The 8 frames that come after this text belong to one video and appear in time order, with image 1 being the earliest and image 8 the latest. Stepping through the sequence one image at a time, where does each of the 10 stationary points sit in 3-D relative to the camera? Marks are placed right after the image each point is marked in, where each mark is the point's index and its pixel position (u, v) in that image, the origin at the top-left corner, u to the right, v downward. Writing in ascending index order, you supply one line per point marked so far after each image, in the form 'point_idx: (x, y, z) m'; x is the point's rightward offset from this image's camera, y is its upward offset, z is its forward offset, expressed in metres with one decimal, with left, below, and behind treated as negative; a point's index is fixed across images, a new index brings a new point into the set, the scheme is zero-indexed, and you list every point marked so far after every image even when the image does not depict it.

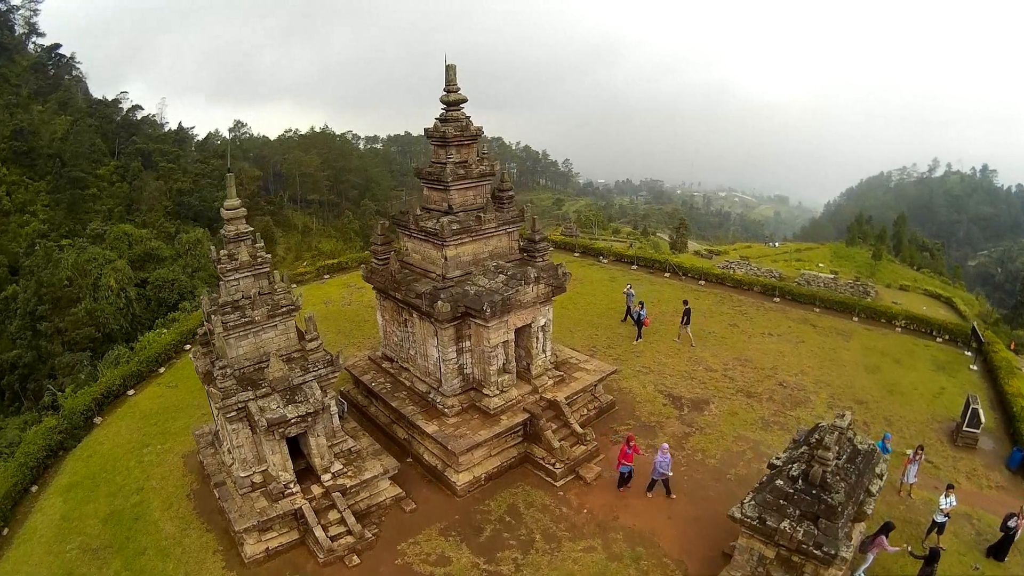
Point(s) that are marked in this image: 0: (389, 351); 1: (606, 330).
0: (-3.3, -1.7, +14.0) m
1: (+3.2, -1.4, +18.0) m
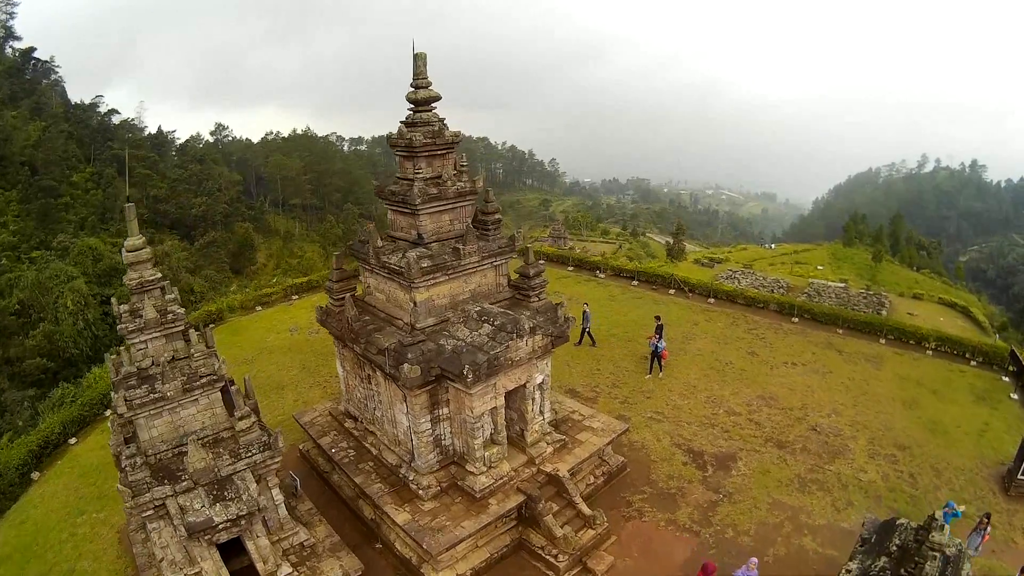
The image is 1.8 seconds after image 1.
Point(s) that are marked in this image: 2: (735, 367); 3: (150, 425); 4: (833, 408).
0: (-3.5, -2.6, +11.6) m
1: (+2.9, -2.3, +15.7) m
2: (+7.0, -2.5, +16.6) m
3: (-5.9, -2.2, +8.7) m
4: (+9.3, -3.5, +15.5) m
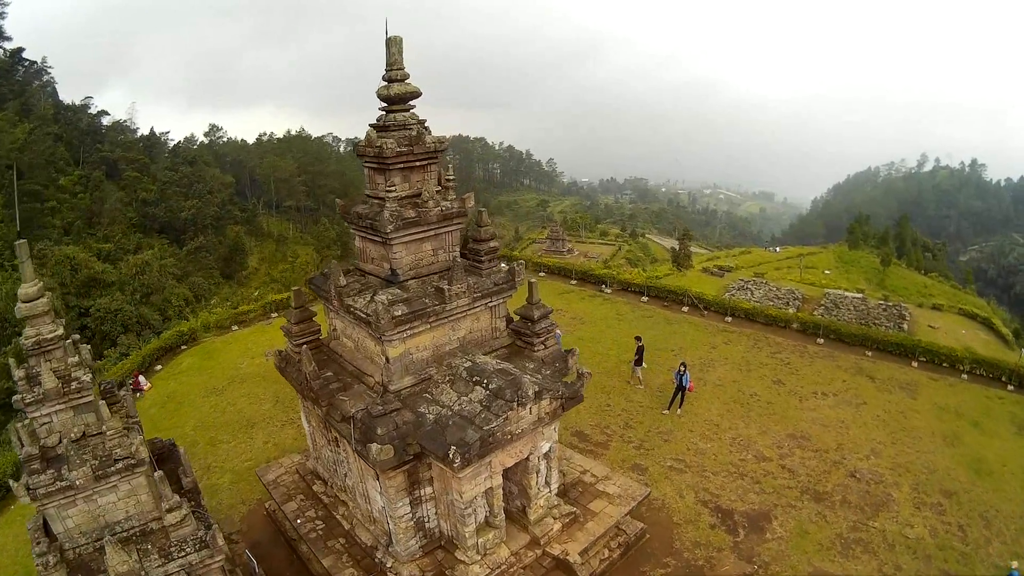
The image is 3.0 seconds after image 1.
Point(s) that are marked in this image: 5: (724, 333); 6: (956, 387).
0: (-3.5, -3.3, +9.8) m
1: (+2.9, -3.0, +14.0) m
2: (+6.9, -3.2, +14.9) m
3: (-5.9, -3.0, +6.9) m
4: (+9.3, -4.1, +13.8) m
5: (+7.3, -1.5, +18.2) m
6: (+14.4, -3.2, +17.3) m
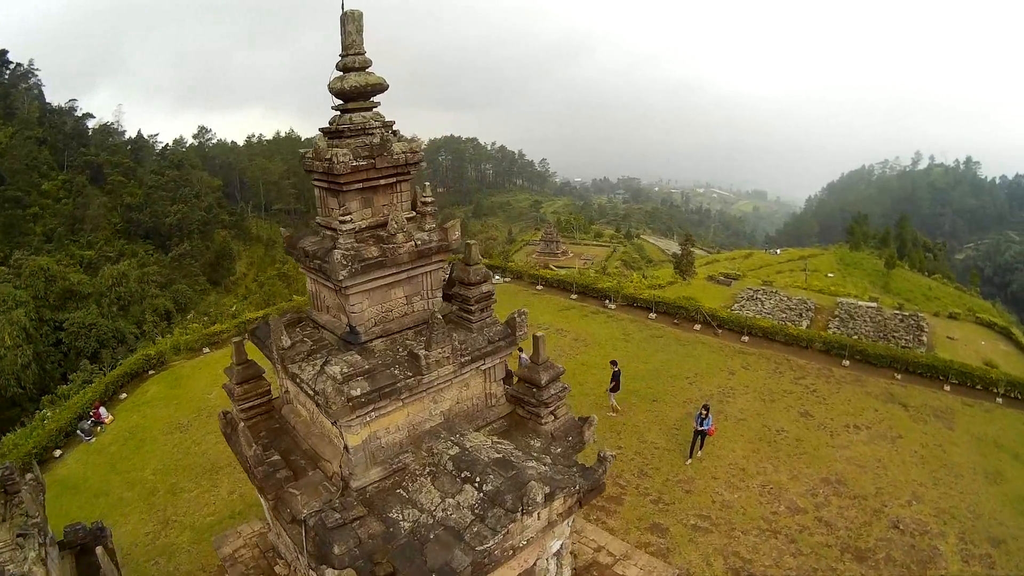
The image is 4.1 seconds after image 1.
0: (-3.5, -4.0, +8.2) m
1: (+2.9, -3.6, +12.4) m
2: (+6.9, -3.7, +13.3) m
3: (-5.8, -3.6, +5.2) m
4: (+9.2, -4.6, +12.2) m
5: (+7.2, -2.1, +16.6) m
6: (+14.3, -3.7, +15.8) m
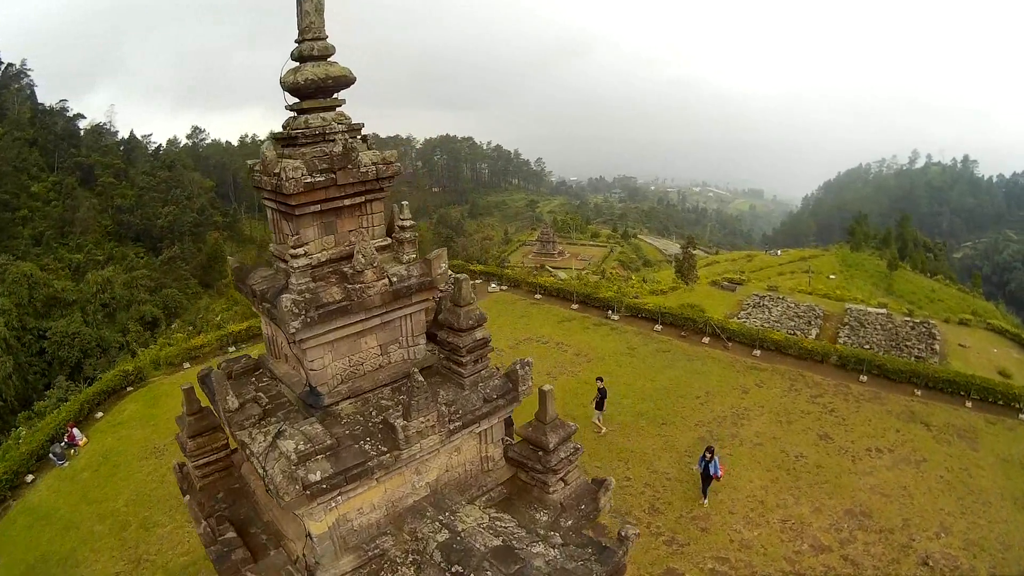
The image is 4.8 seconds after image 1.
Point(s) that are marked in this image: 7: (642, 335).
0: (-3.5, -4.4, +7.2) m
1: (+2.8, -4.0, +11.4) m
2: (+6.9, -4.1, +12.4) m
3: (-5.8, -4.1, +4.2) m
4: (+9.2, -5.0, +11.3) m
5: (+7.1, -2.5, +15.7) m
6: (+14.3, -4.0, +14.9) m
7: (+4.3, -1.6, +17.3) m
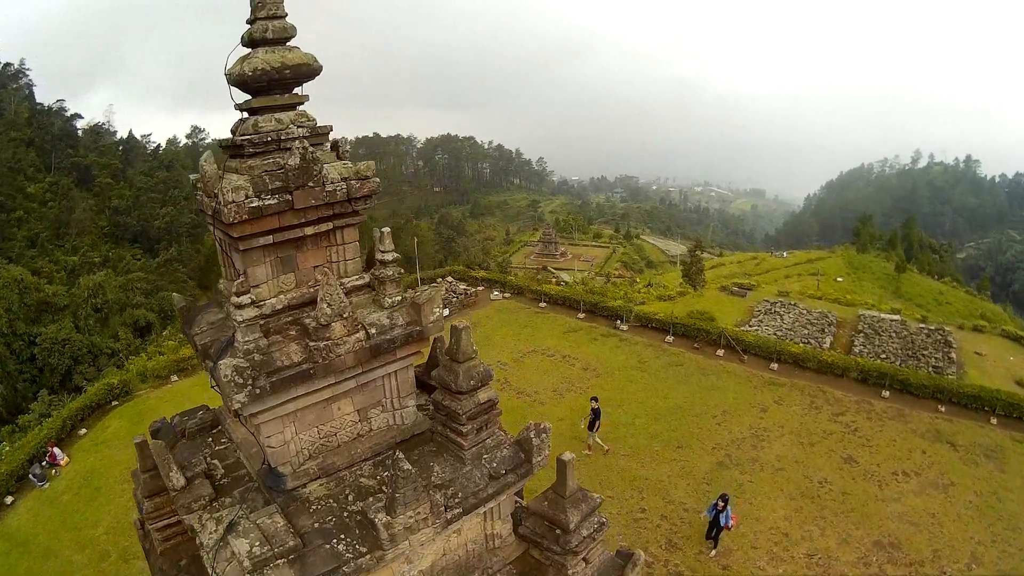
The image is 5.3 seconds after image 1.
0: (-3.4, -4.7, +6.4) m
1: (+2.9, -4.3, +10.6) m
2: (+7.0, -4.4, +11.6) m
3: (-5.7, -4.4, +3.4) m
4: (+9.3, -5.3, +10.5) m
5: (+7.2, -2.8, +14.9) m
6: (+14.4, -4.3, +14.1) m
7: (+4.4, -1.9, +16.5) m
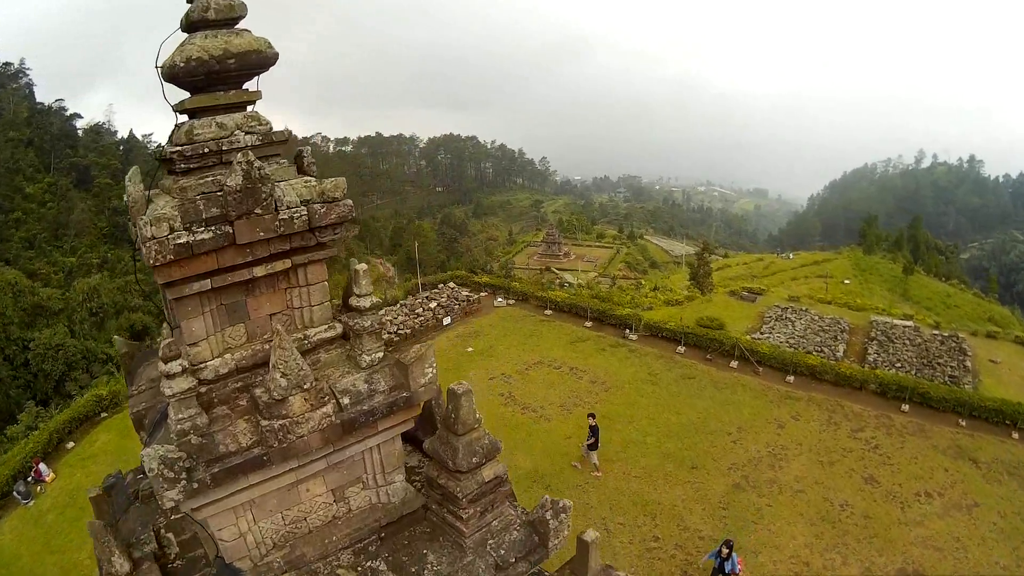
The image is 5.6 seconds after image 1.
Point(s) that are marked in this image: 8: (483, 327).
0: (-3.3, -5.0, +5.8) m
1: (+3.0, -4.5, +10.0) m
2: (+7.1, -4.7, +10.9) m
3: (-5.6, -4.6, +2.8) m
4: (+9.4, -5.6, +9.9) m
5: (+7.3, -3.0, +14.2) m
6: (+14.5, -4.6, +13.5) m
7: (+4.5, -2.1, +15.9) m
8: (-1.0, -1.3, +18.1) m
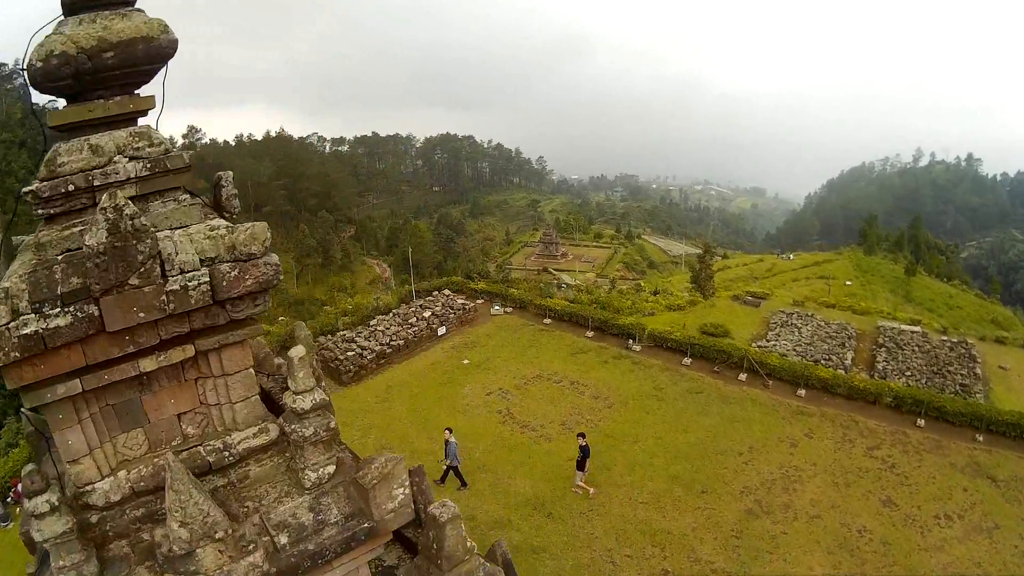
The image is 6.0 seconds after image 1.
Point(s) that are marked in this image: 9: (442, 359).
0: (-3.3, -5.3, +5.1) m
1: (+3.0, -4.8, +9.4) m
2: (+7.1, -4.9, +10.3) m
3: (-5.6, -5.0, +2.2) m
4: (+9.4, -5.8, +9.3) m
5: (+7.3, -3.3, +13.6) m
6: (+14.5, -4.8, +12.9) m
7: (+4.5, -2.4, +15.3) m
8: (-1.0, -1.6, +17.5) m
9: (-2.1, -2.2, +16.2) m
